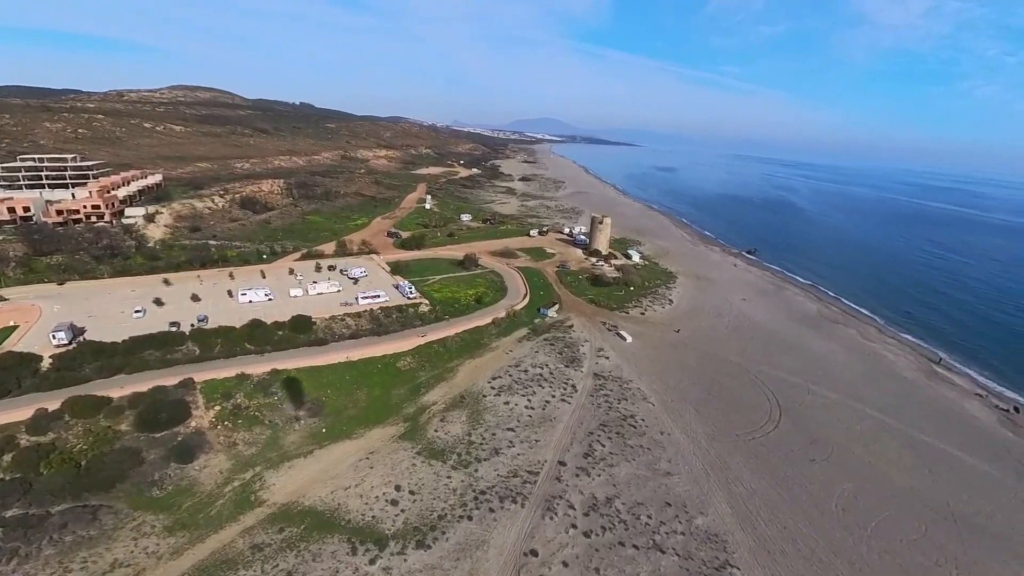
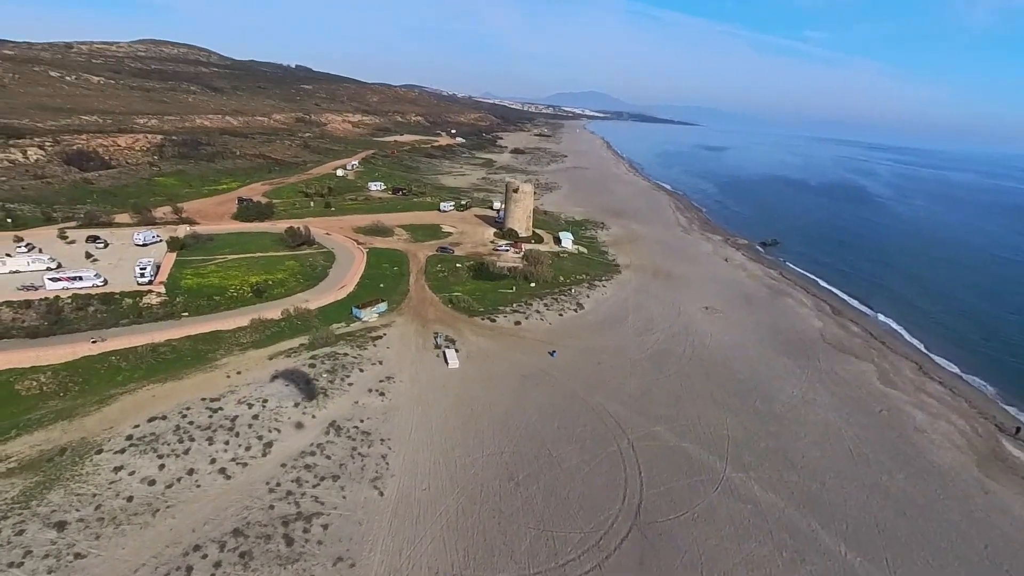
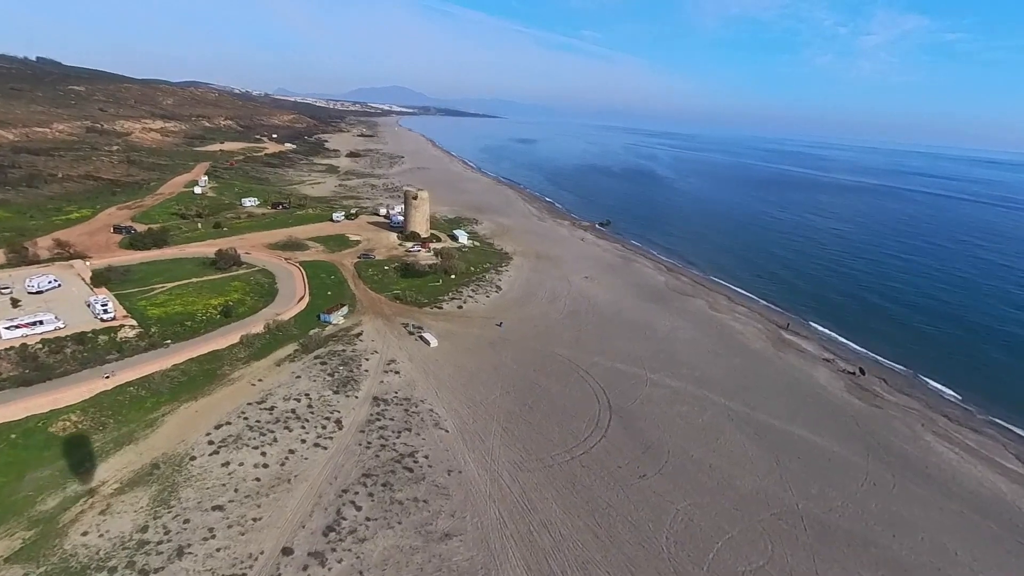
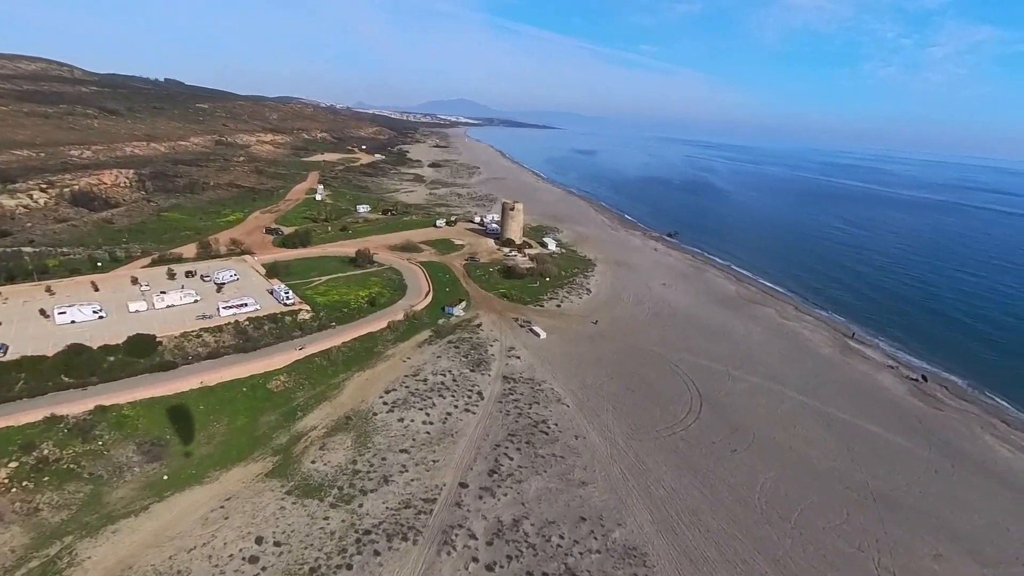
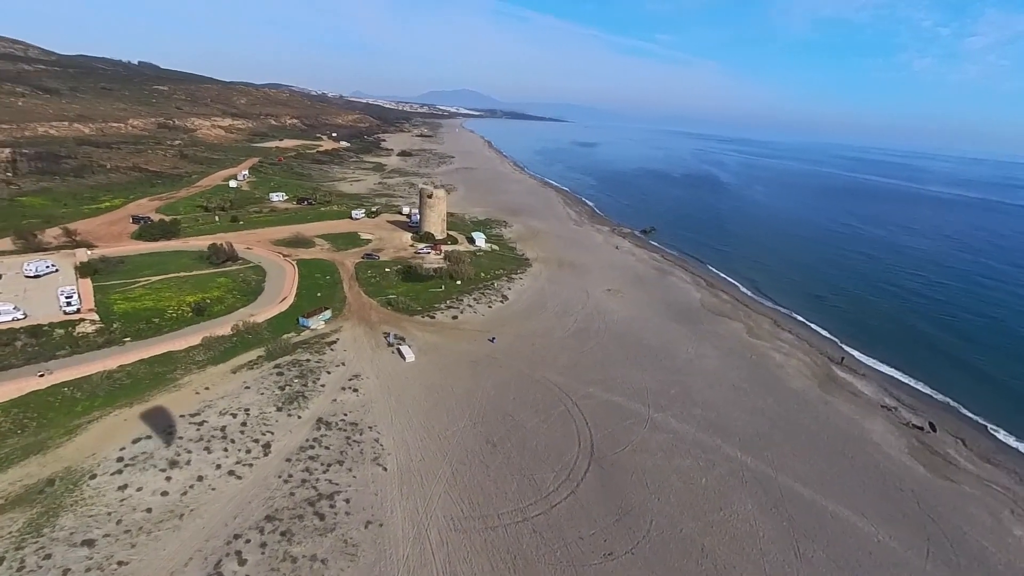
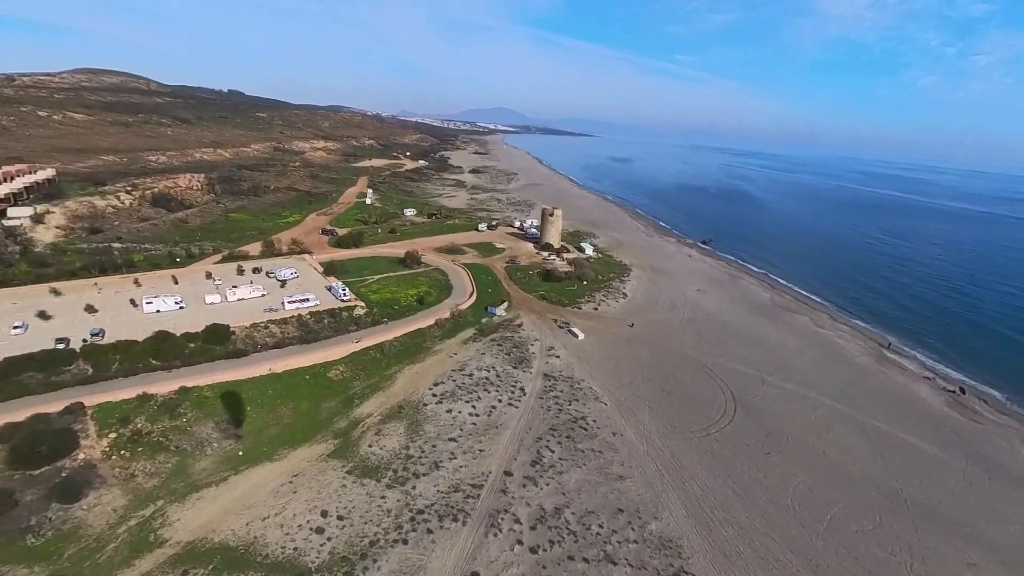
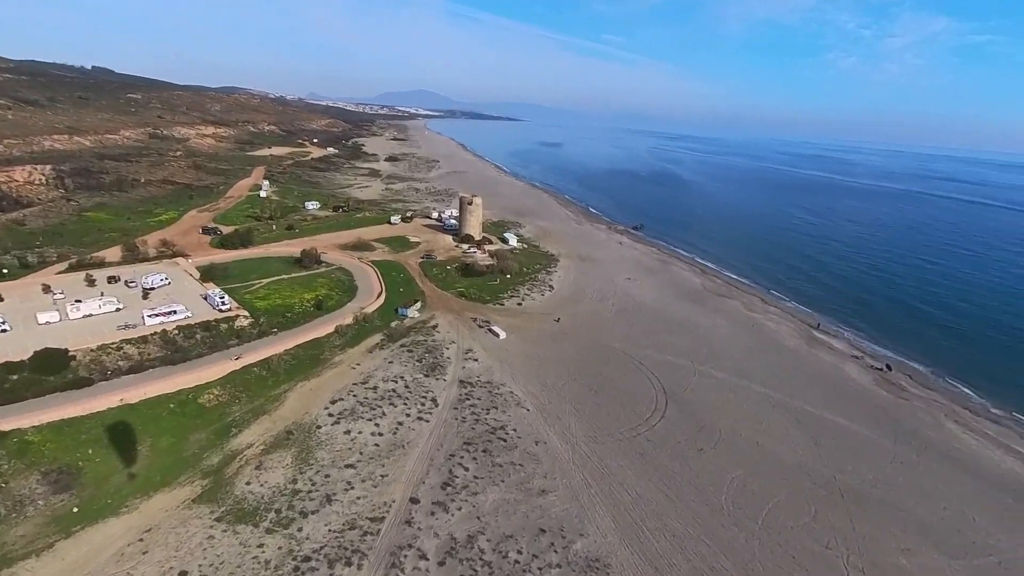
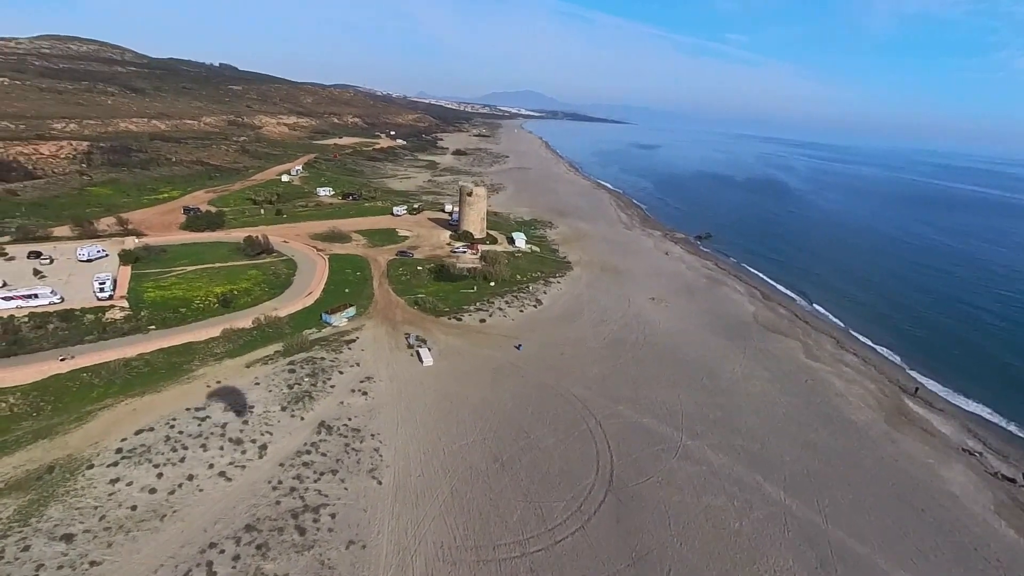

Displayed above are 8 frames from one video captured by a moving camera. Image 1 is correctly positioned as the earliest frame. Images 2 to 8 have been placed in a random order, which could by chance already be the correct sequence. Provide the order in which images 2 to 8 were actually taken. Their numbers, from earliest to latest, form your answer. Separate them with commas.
6, 4, 7, 3, 5, 8, 2
